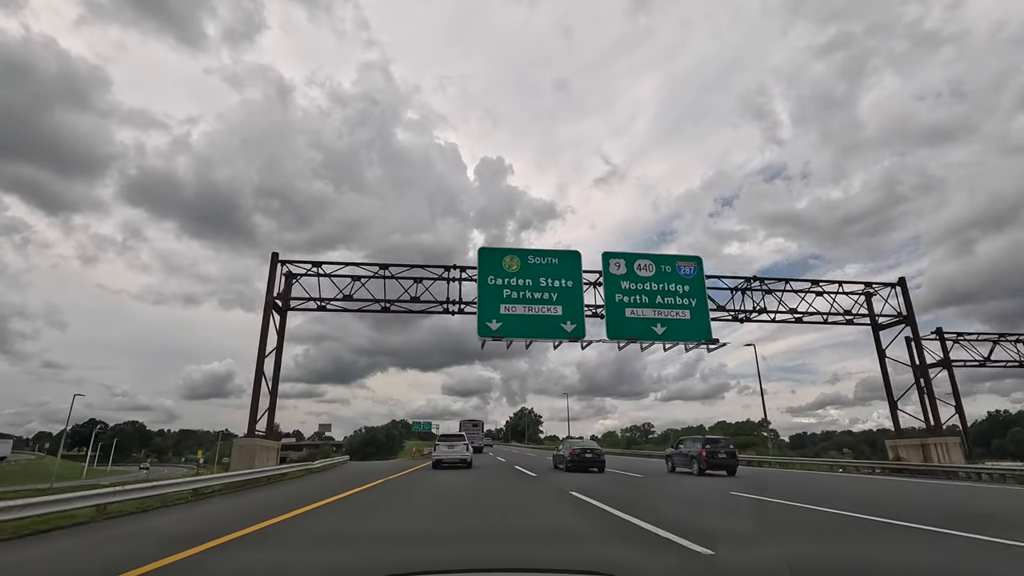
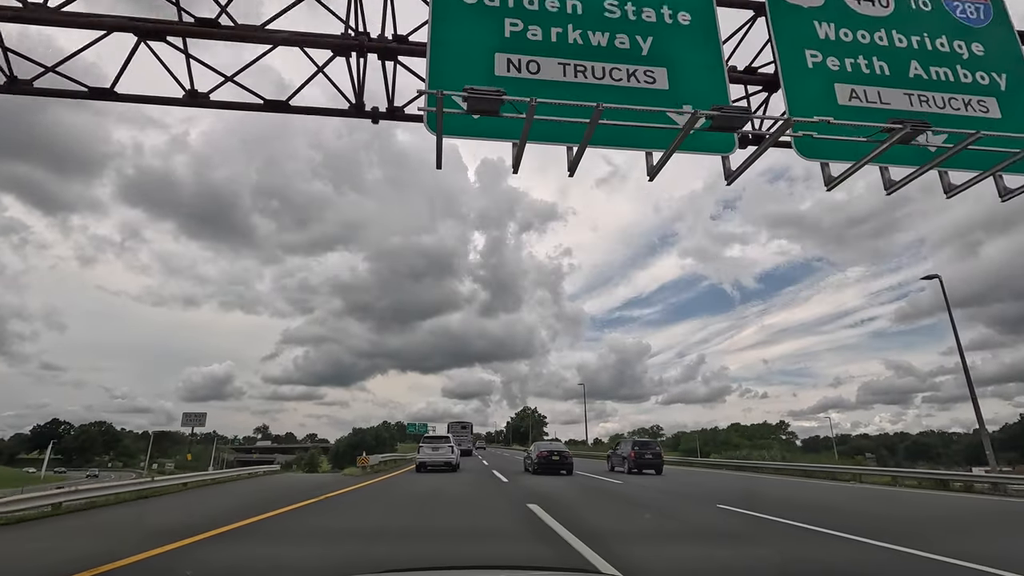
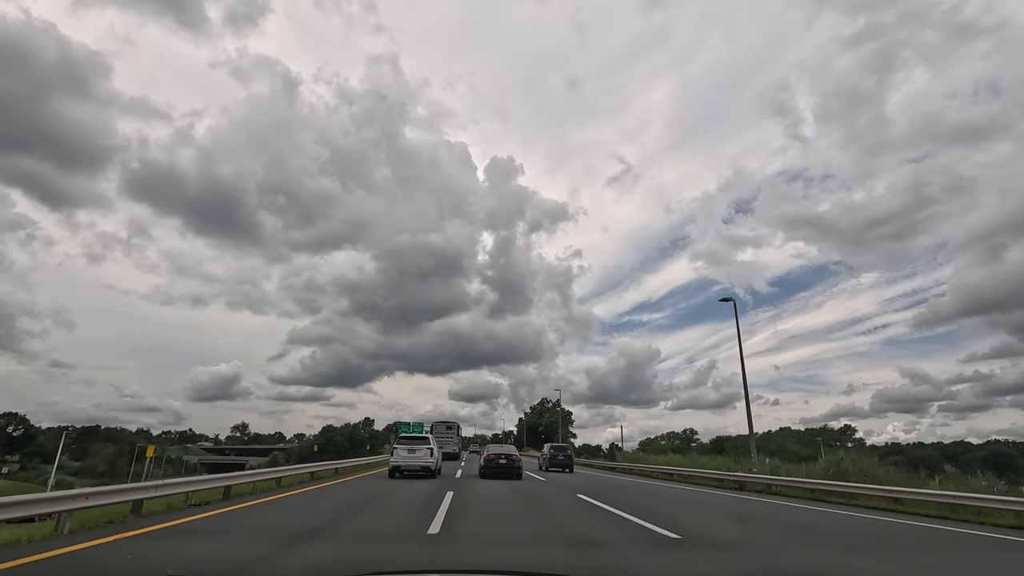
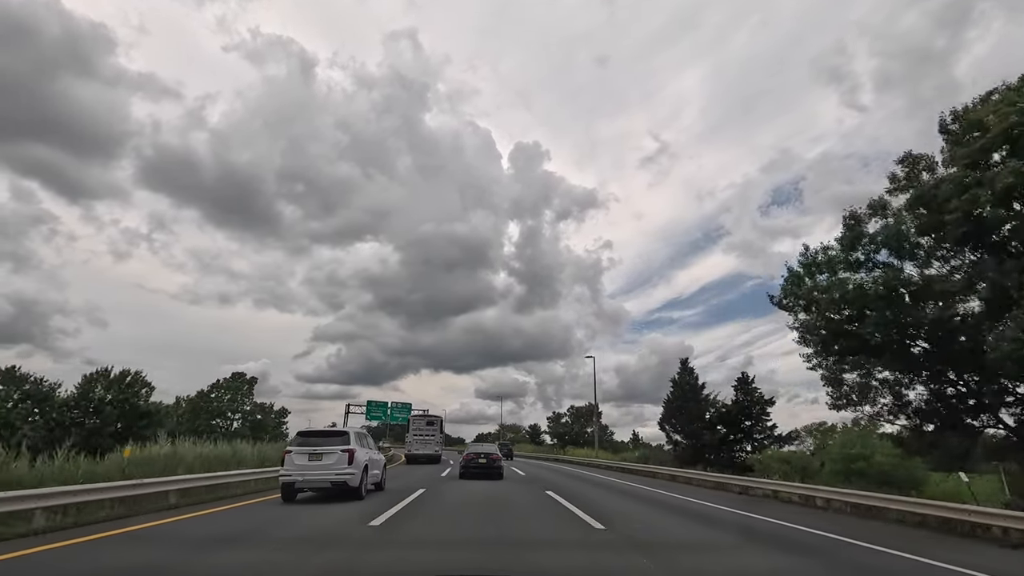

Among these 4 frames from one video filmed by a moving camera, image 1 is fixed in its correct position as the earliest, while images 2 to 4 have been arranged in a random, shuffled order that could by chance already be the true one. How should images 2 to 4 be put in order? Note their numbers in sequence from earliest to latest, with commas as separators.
2, 3, 4
